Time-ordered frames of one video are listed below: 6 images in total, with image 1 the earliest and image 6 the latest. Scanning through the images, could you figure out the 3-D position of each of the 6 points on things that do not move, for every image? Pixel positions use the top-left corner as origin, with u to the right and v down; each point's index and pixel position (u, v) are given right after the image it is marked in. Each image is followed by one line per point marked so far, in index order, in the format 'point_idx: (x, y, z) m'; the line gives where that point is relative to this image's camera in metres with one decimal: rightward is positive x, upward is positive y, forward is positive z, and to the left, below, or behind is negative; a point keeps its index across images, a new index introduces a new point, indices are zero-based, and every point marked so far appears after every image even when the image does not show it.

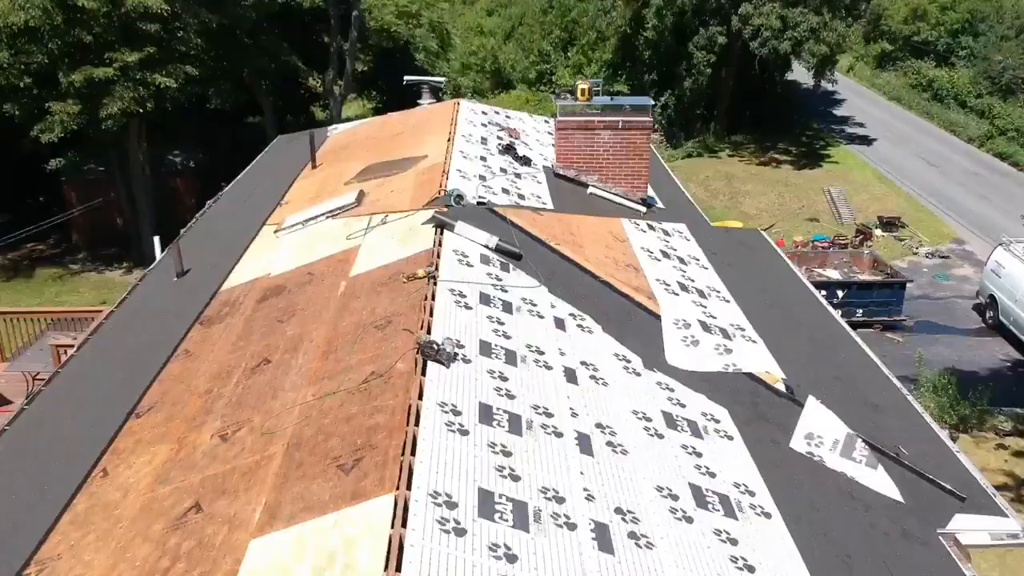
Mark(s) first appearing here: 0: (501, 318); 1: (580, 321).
0: (-0.1, -0.2, +7.8) m
1: (+0.5, -0.3, +8.3) m
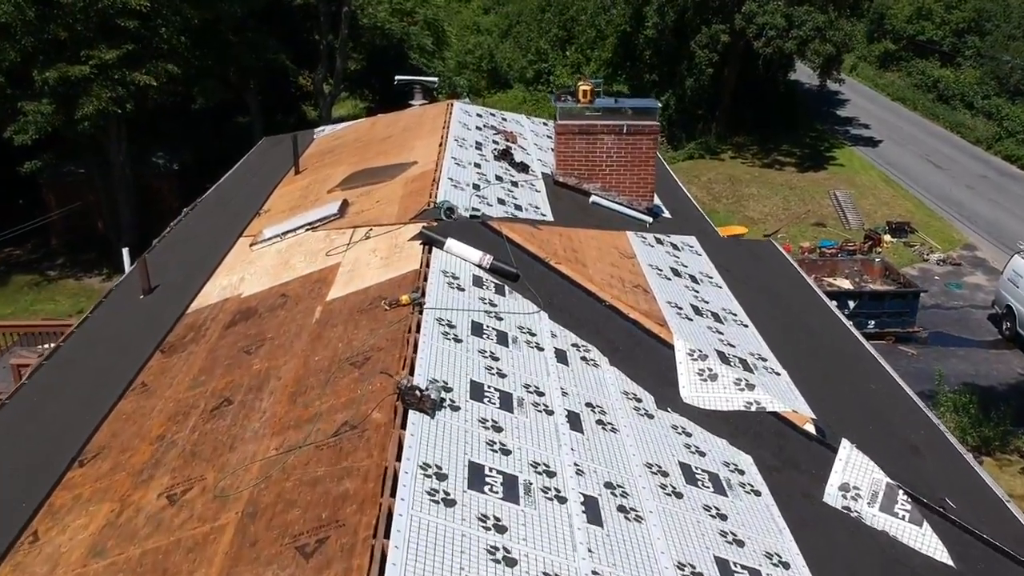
0: (-0.1, -0.4, +6.8) m
1: (+0.5, -0.4, +7.4) m
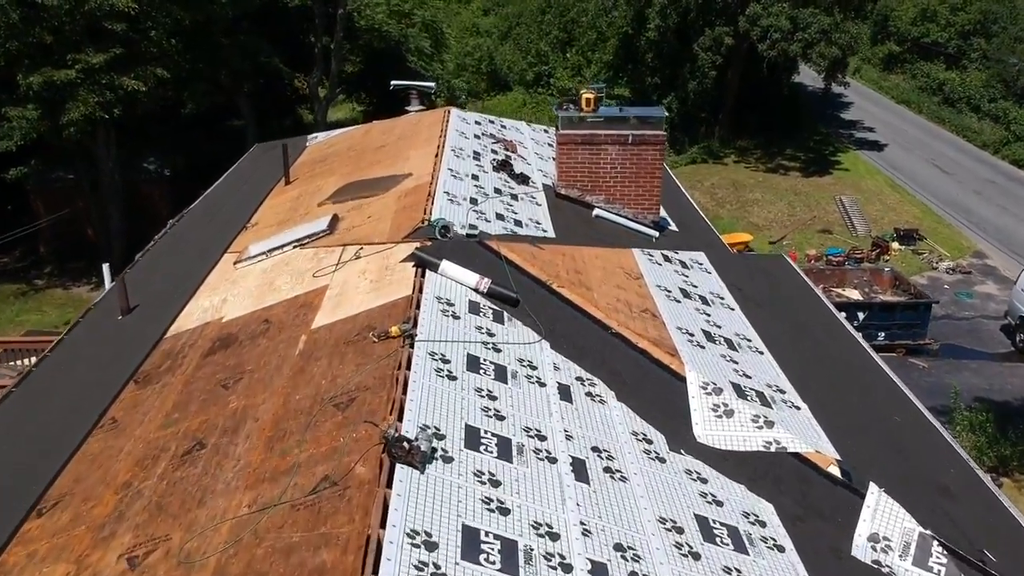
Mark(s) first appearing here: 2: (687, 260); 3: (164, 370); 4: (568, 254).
0: (-0.1, -0.6, +6.3) m
1: (+0.5, -0.6, +6.9) m
2: (+1.7, +0.3, +10.5) m
3: (-2.5, -0.6, +7.8) m
4: (+0.5, +0.3, +9.1) m
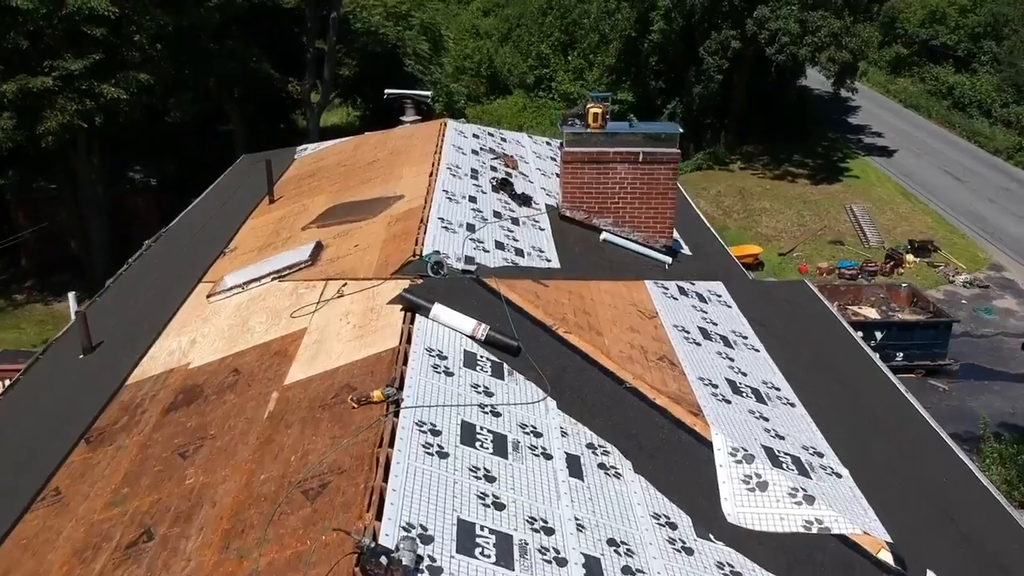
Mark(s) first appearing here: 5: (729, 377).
0: (-0.1, -0.9, +5.4) m
1: (+0.5, -0.9, +5.9) m
2: (+1.7, 0.0, +9.6) m
3: (-2.5, -0.9, +6.9) m
4: (+0.5, 0.0, +8.2) m
5: (+1.5, -0.6, +7.5) m
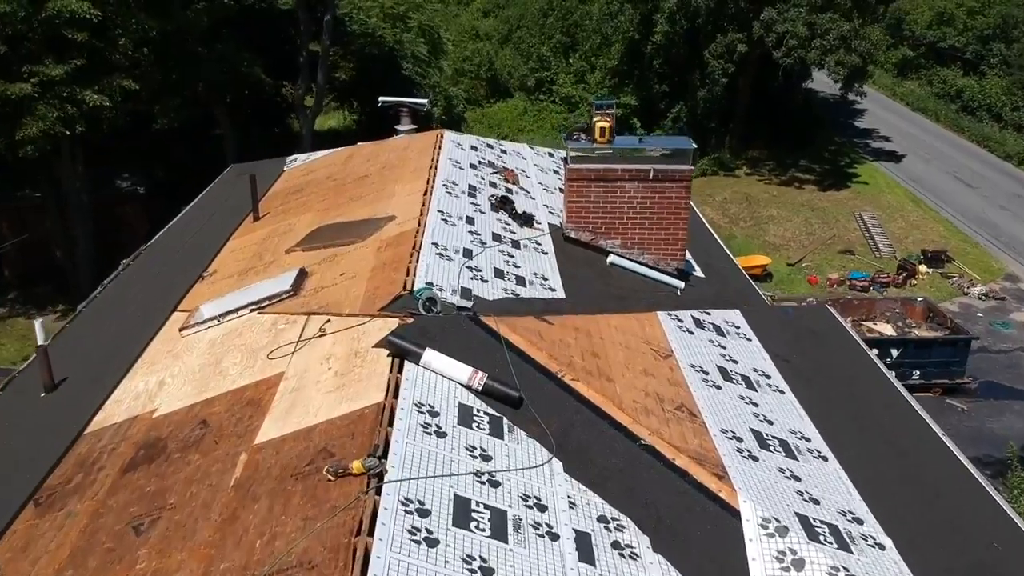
0: (-0.1, -1.1, +4.6) m
1: (+0.5, -1.2, +5.2) m
2: (+1.7, -0.3, +8.9) m
3: (-2.5, -1.1, +6.2) m
4: (+0.5, -0.3, +7.4) m
5: (+1.5, -0.9, +6.8) m
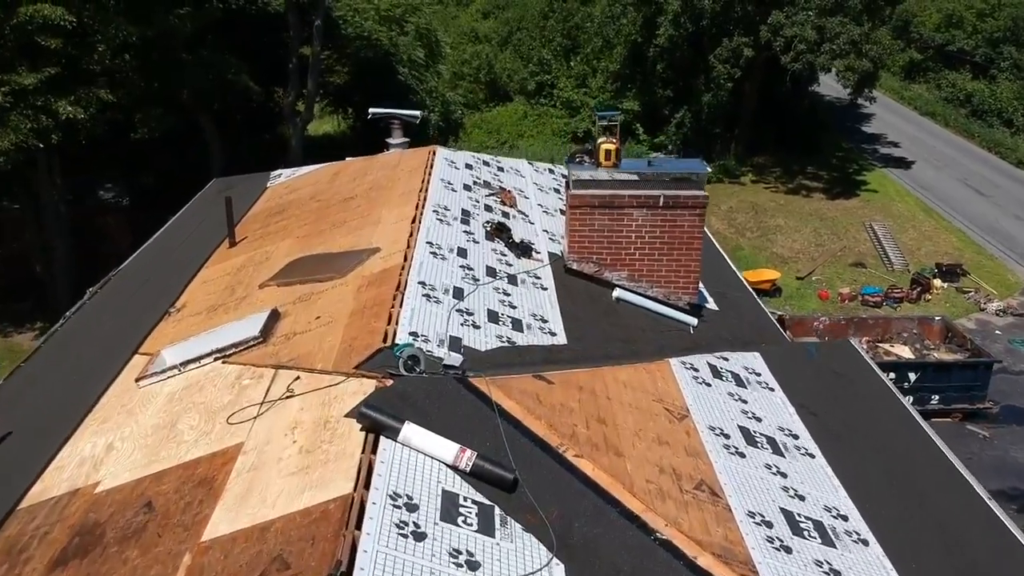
0: (-0.1, -1.4, +3.7) m
1: (+0.5, -1.5, +4.3) m
2: (+1.6, -0.6, +8.0) m
3: (-2.5, -1.4, +5.3) m
4: (+0.4, -0.6, +6.5) m
5: (+1.5, -1.2, +5.9) m
